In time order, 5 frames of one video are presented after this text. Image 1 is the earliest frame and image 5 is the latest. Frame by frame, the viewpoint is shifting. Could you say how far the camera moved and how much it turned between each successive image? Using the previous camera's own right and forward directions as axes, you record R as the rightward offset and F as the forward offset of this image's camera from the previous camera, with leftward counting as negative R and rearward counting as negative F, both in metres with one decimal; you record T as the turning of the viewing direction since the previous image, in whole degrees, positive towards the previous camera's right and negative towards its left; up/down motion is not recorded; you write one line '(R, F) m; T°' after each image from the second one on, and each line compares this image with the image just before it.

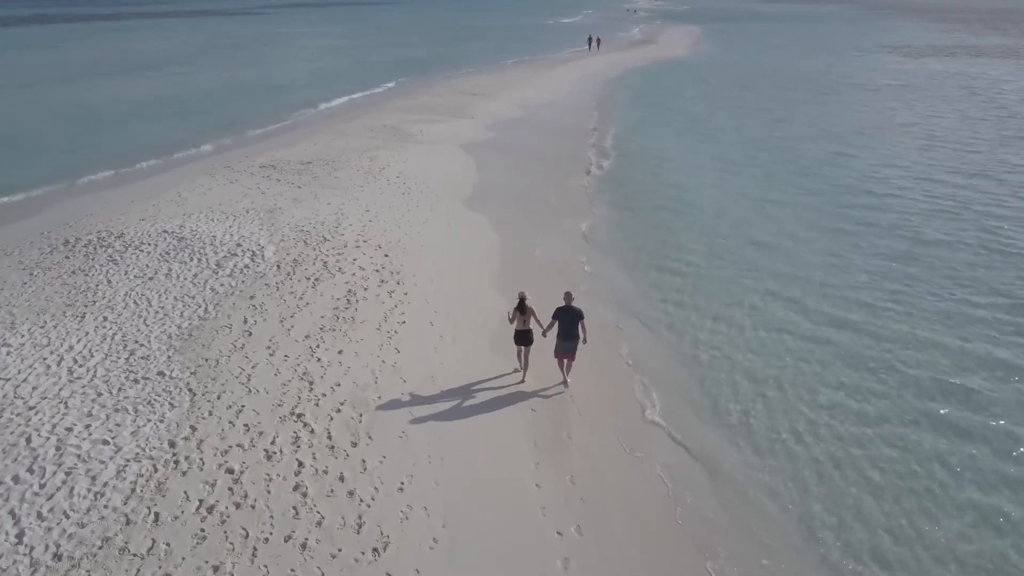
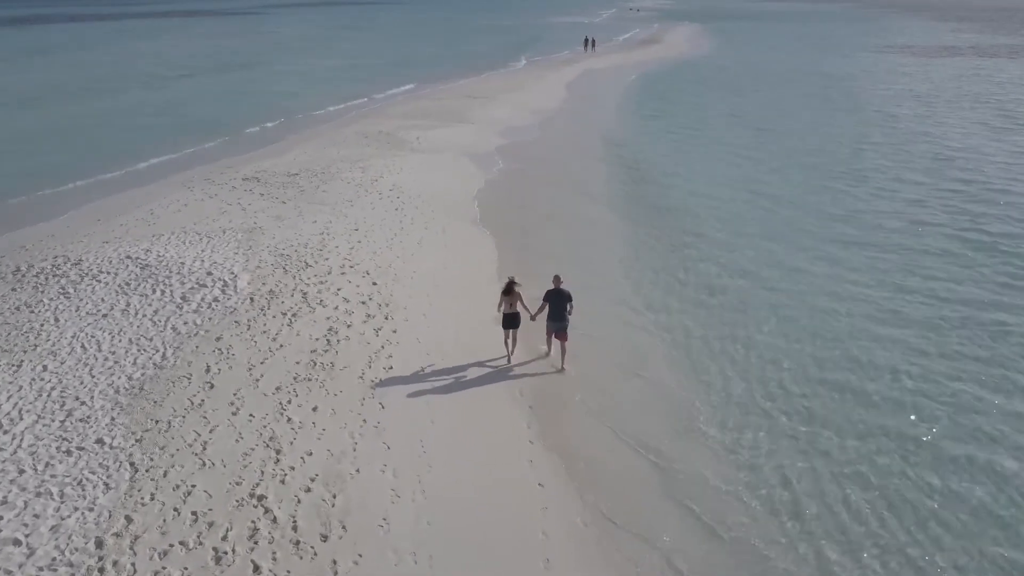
(0.0, +1.6) m; 0°
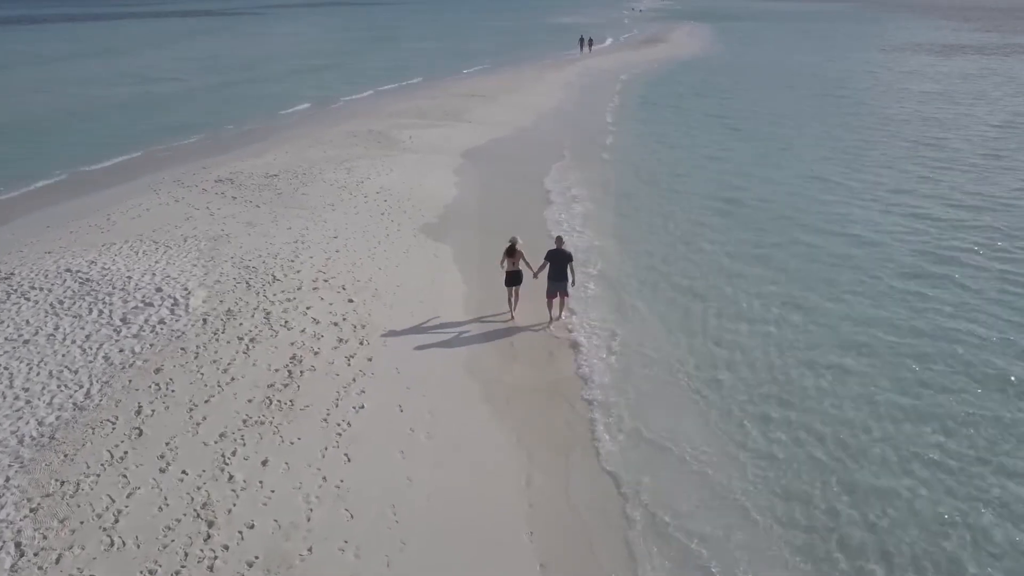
(+0.1, +1.8) m; 0°
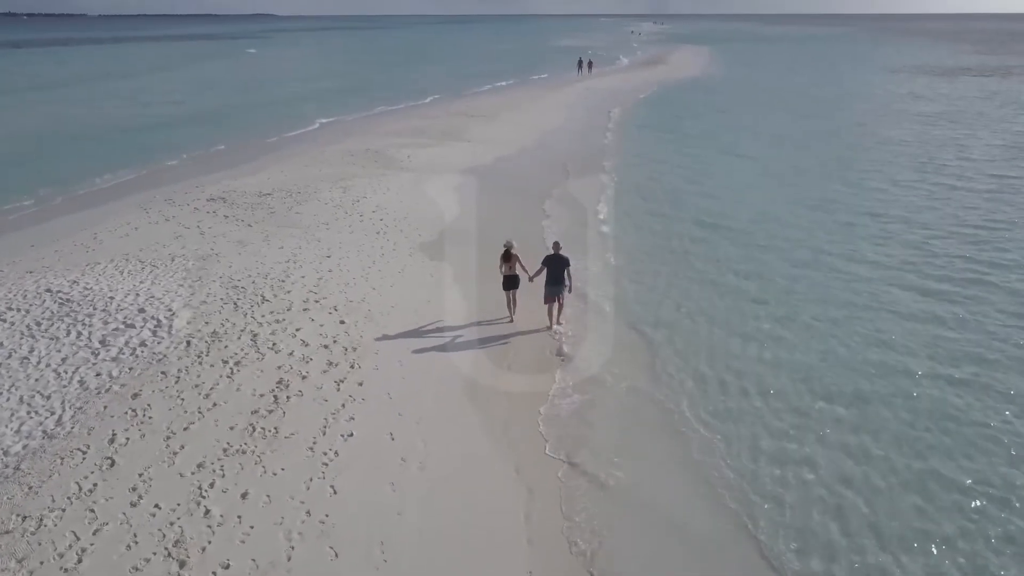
(0.0, +0.4) m; 0°
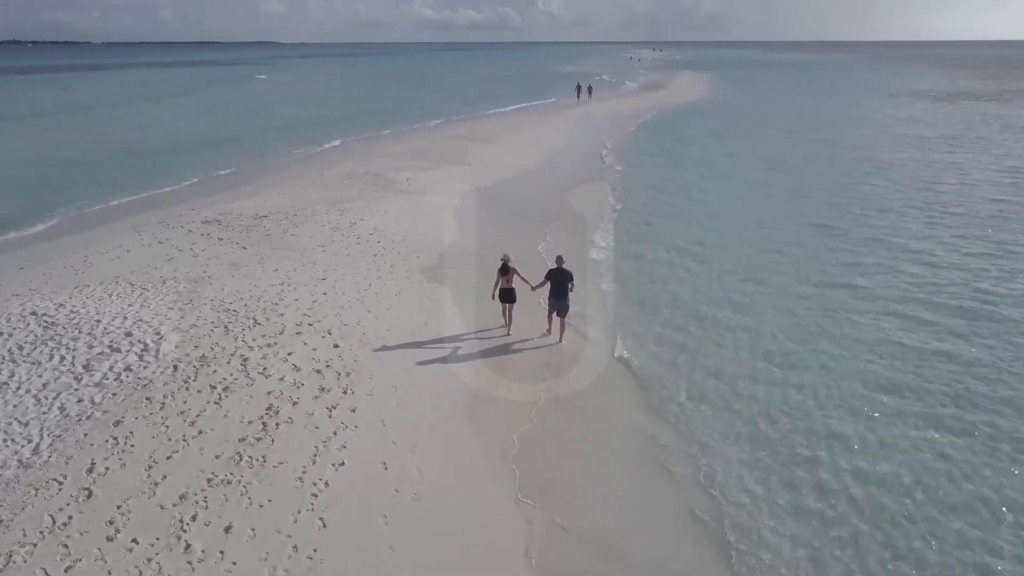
(0.0, +0.3) m; 0°
